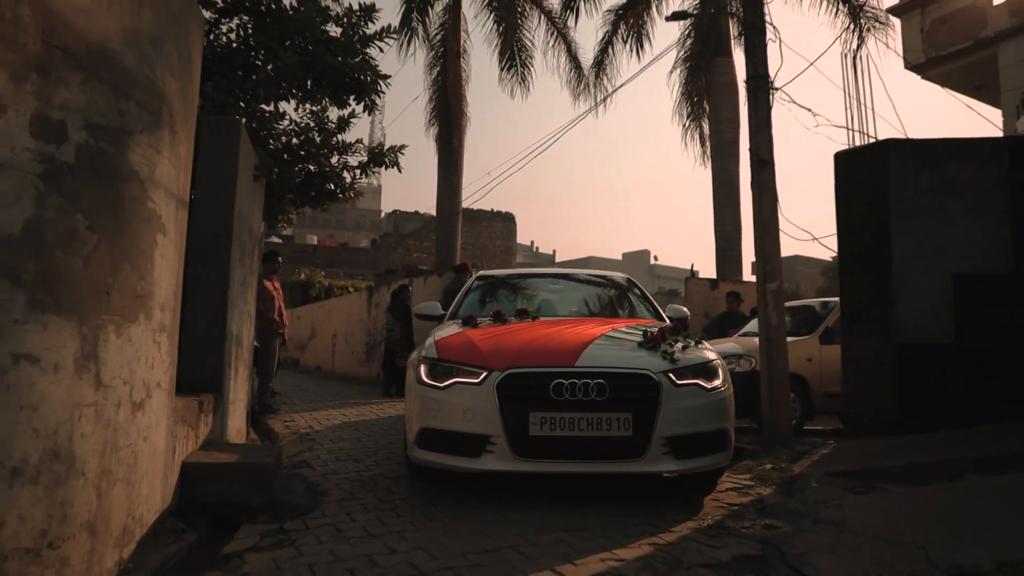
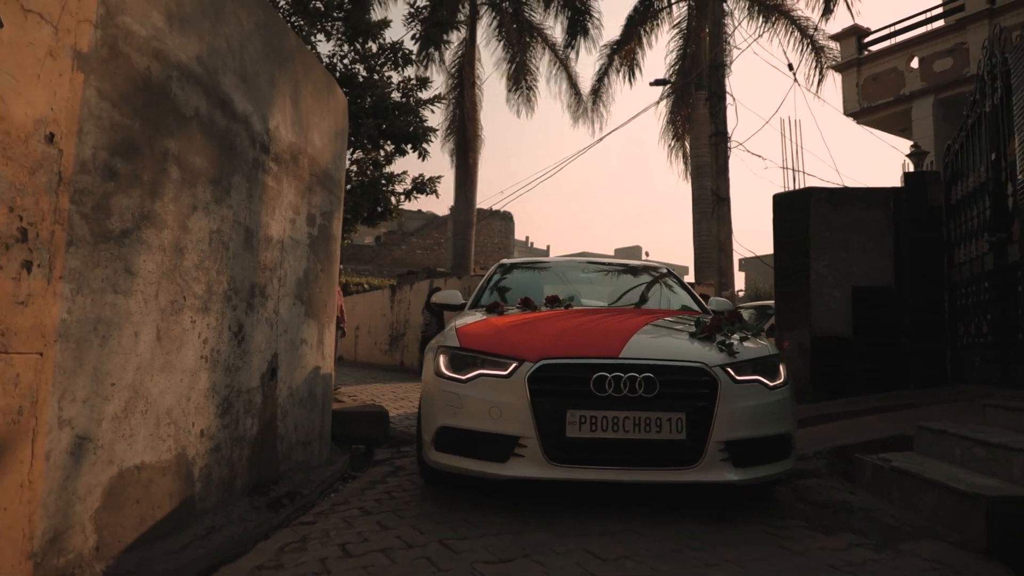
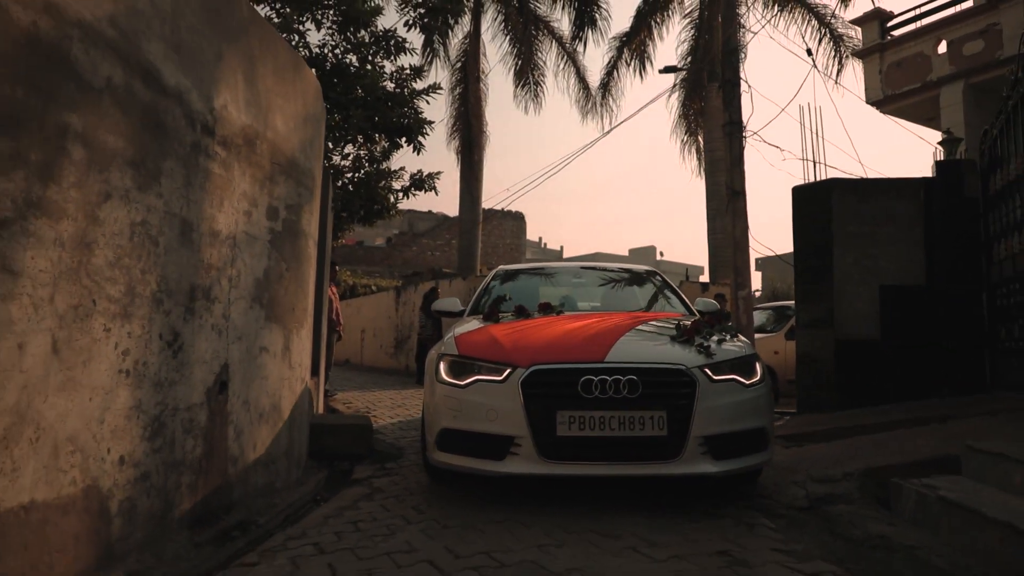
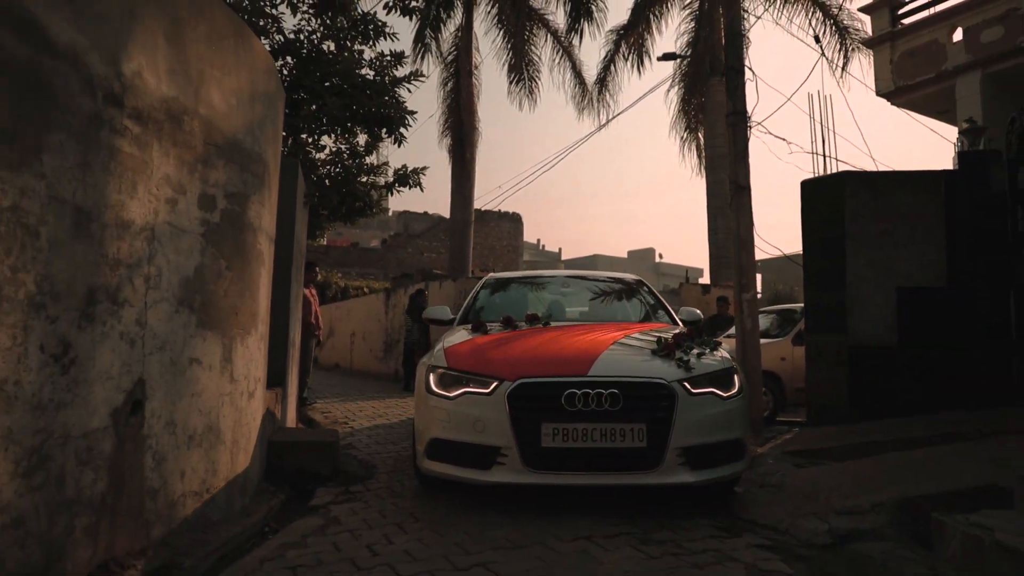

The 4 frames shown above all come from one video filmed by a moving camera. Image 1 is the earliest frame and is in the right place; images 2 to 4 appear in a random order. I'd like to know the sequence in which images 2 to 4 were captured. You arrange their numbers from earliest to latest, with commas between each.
4, 3, 2
